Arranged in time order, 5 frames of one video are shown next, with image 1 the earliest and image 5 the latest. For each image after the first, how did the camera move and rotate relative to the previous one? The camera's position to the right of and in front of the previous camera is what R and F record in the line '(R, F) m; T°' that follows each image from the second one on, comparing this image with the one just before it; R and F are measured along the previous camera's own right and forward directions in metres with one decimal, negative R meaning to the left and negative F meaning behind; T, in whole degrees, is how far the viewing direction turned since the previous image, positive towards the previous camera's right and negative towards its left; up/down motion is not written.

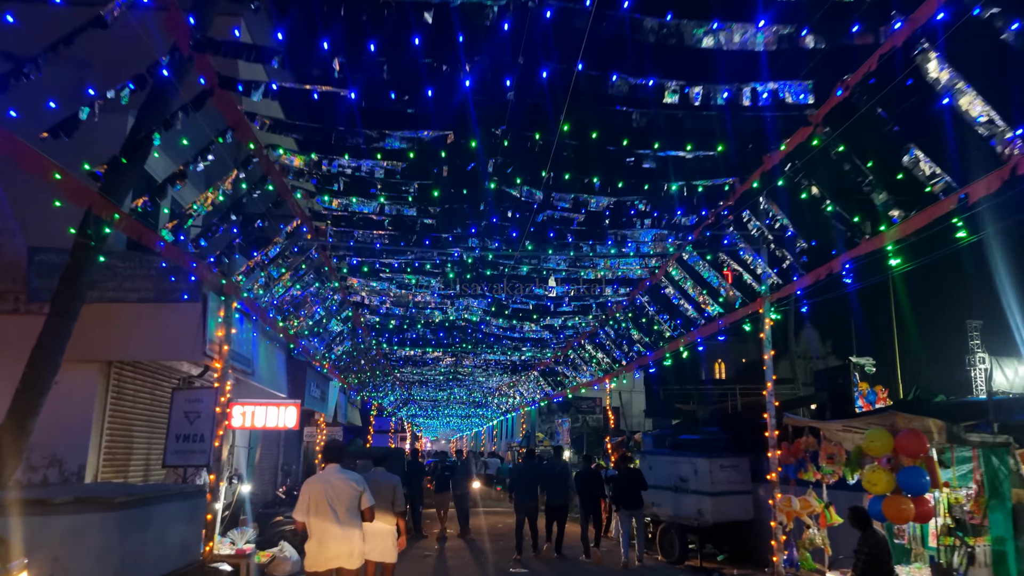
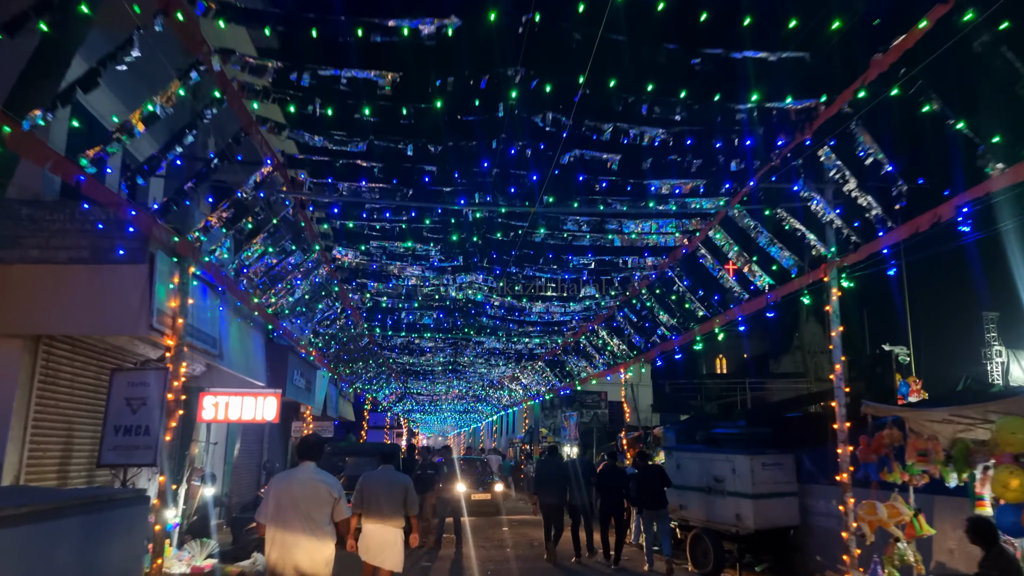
(-0.2, +1.7) m; 0°
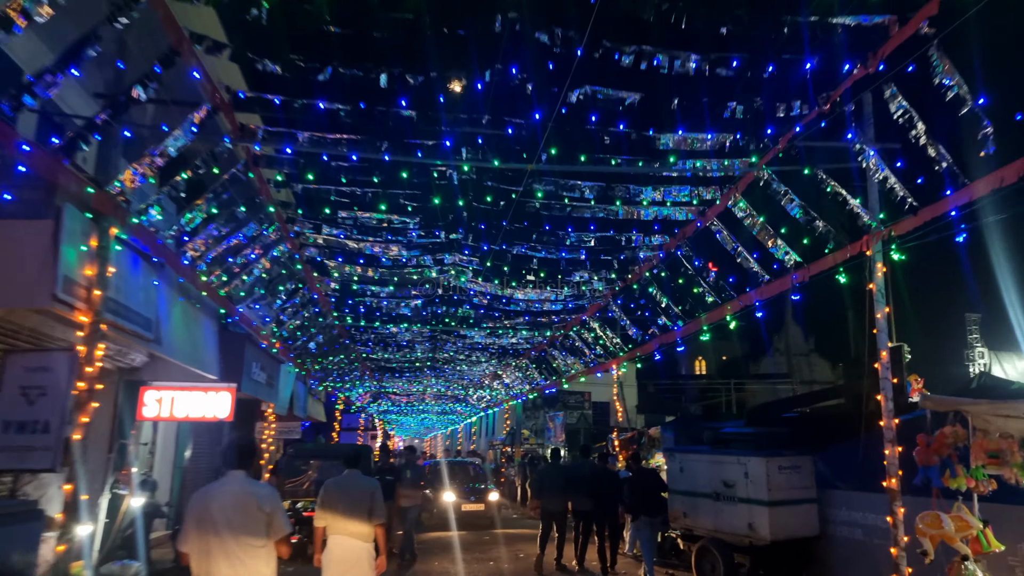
(-0.1, +1.3) m; +2°
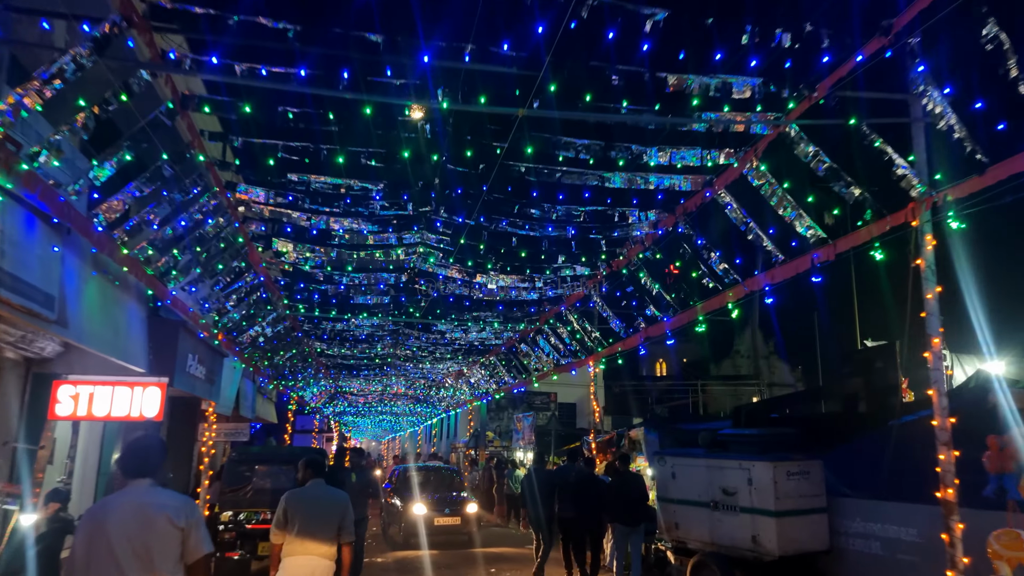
(-0.2, +1.3) m; +3°
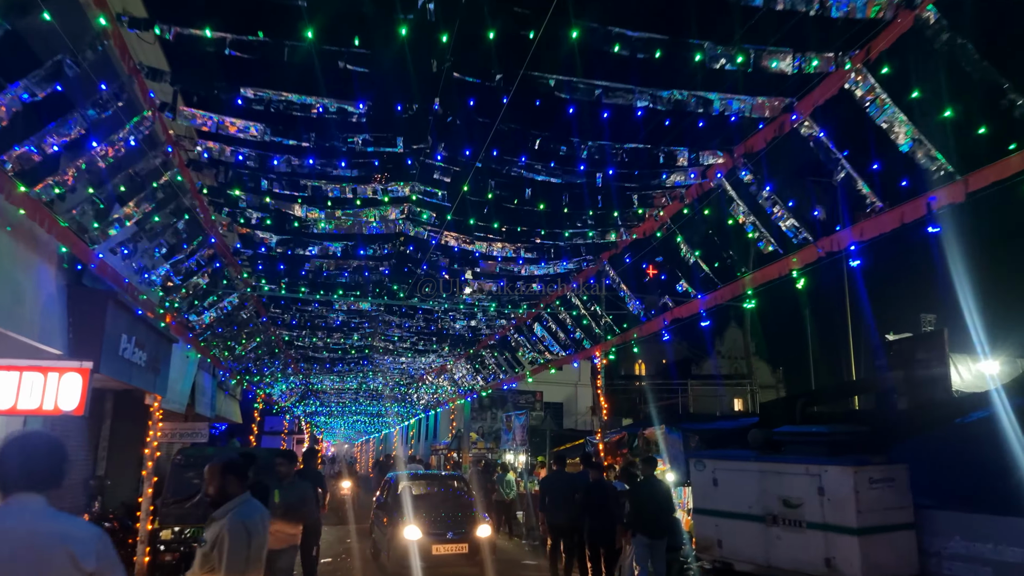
(-0.4, +1.9) m; +2°
